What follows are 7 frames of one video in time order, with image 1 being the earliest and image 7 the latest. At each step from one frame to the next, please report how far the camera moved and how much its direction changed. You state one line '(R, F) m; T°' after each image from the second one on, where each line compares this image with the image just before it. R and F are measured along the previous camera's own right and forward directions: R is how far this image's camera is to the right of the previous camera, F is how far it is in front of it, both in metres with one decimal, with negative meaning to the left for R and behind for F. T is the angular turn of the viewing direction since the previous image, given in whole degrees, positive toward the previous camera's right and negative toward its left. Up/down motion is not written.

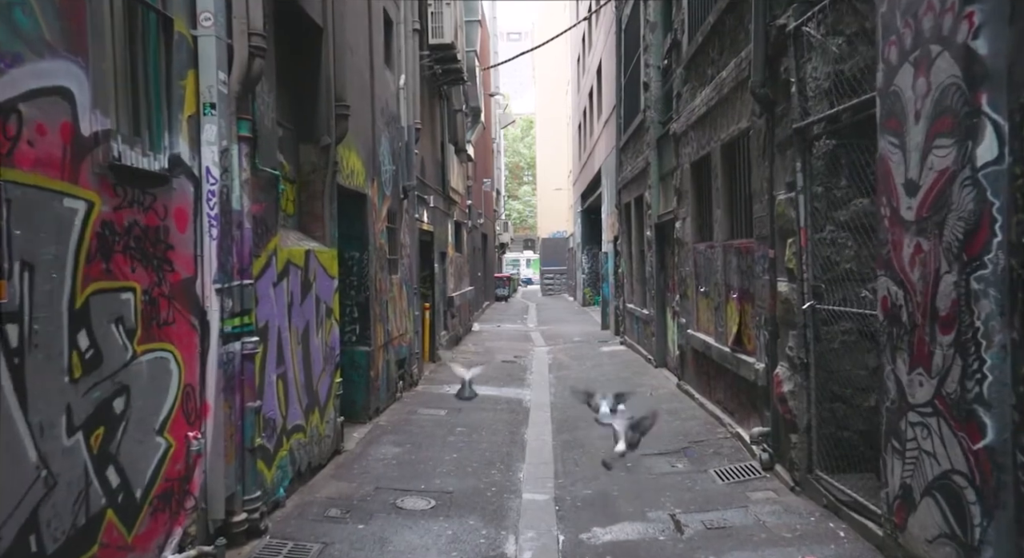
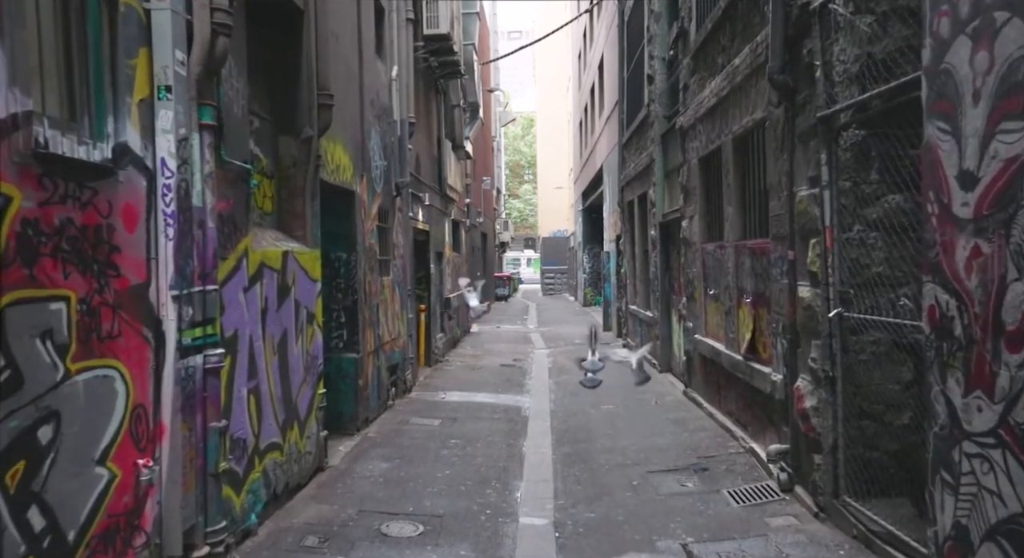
(0.0, +0.6) m; 0°
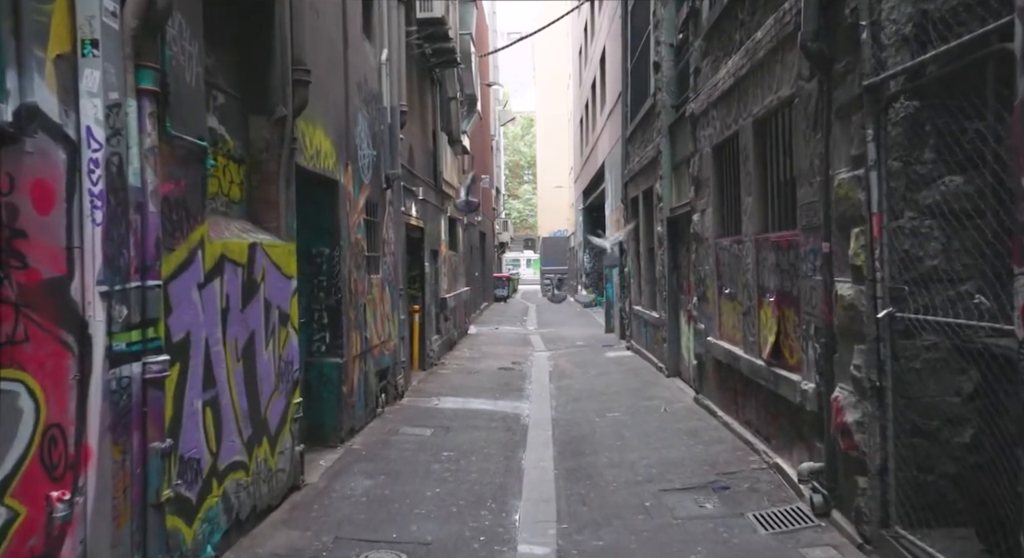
(0.0, +0.8) m; 0°
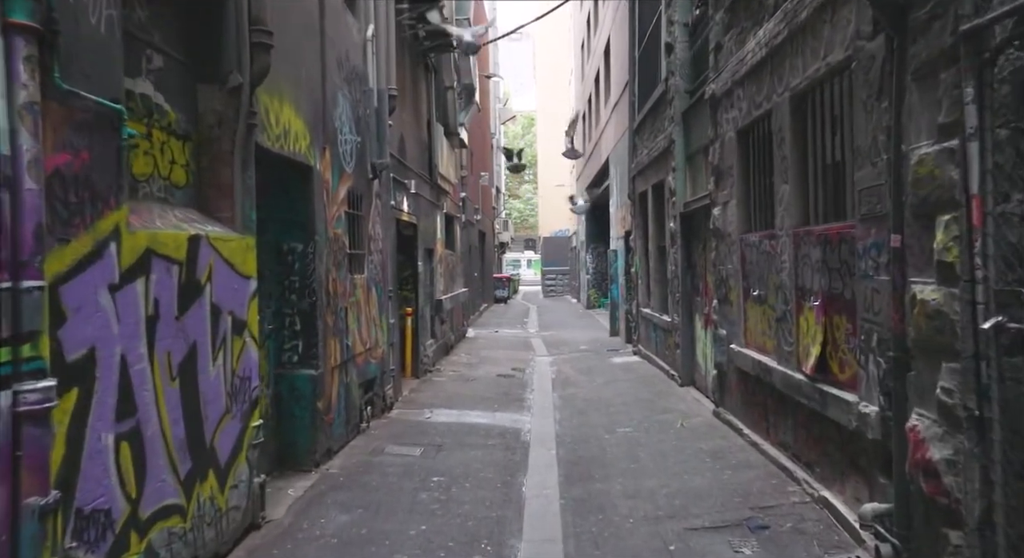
(0.0, +1.0) m; 0°
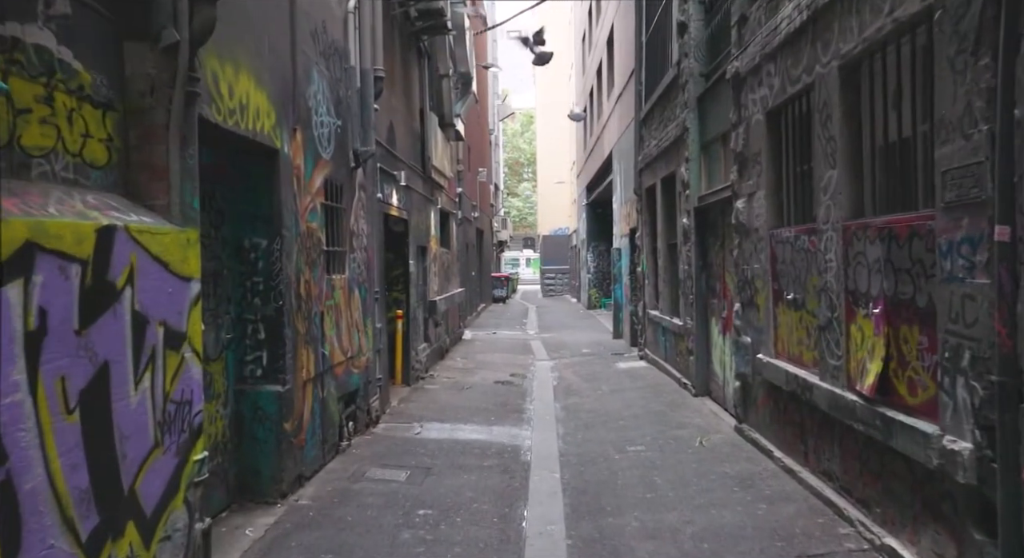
(0.0, +1.0) m; 0°
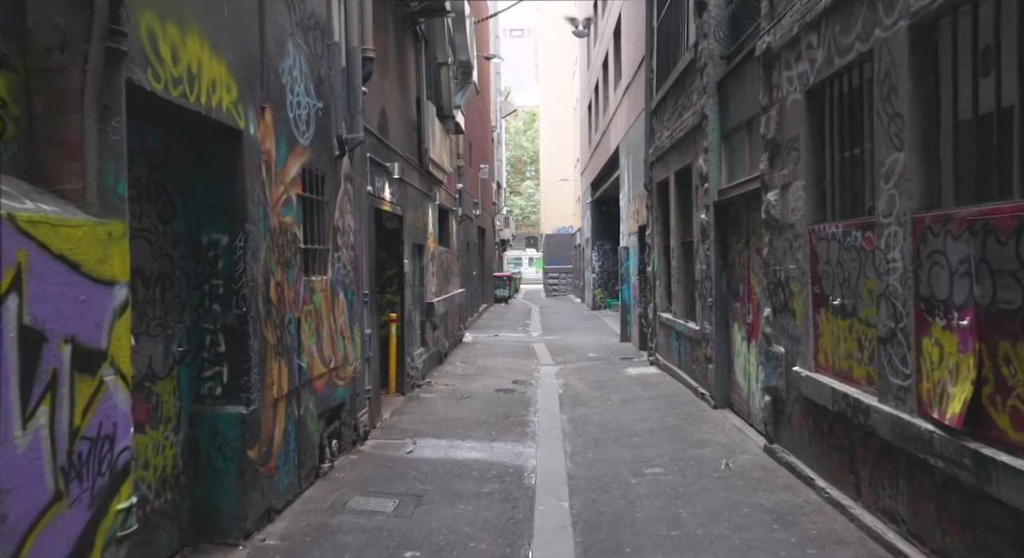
(0.0, +0.9) m; 0°
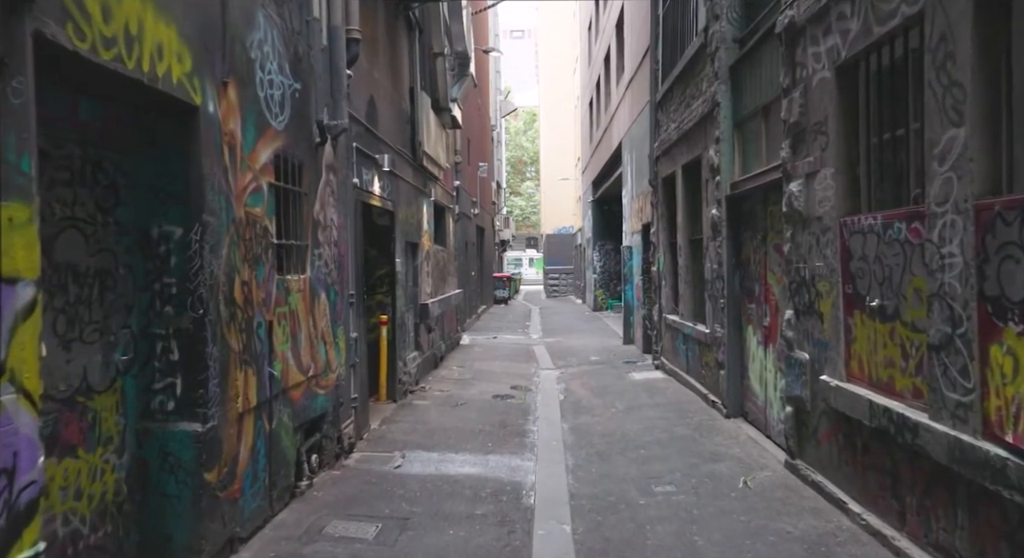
(0.0, +0.7) m; 0°
